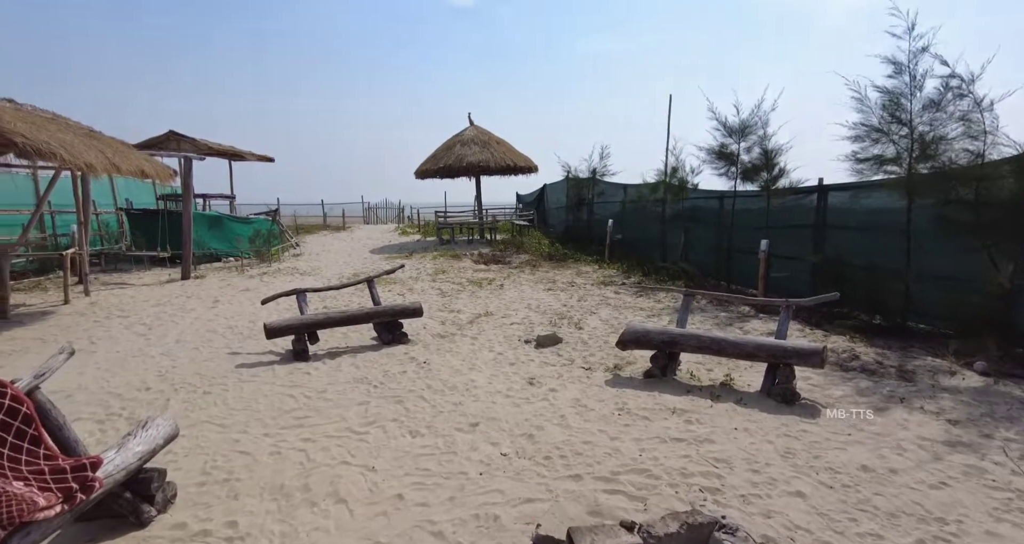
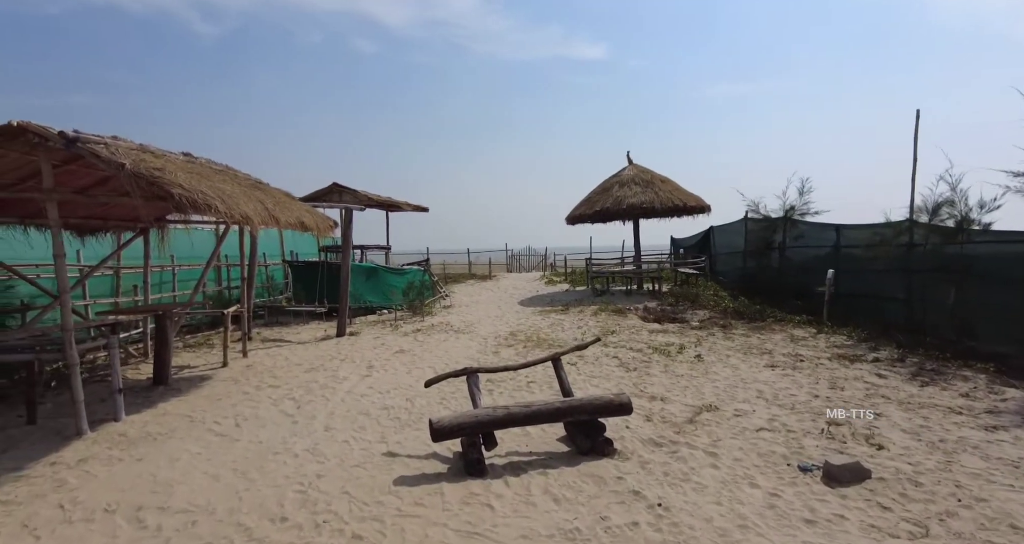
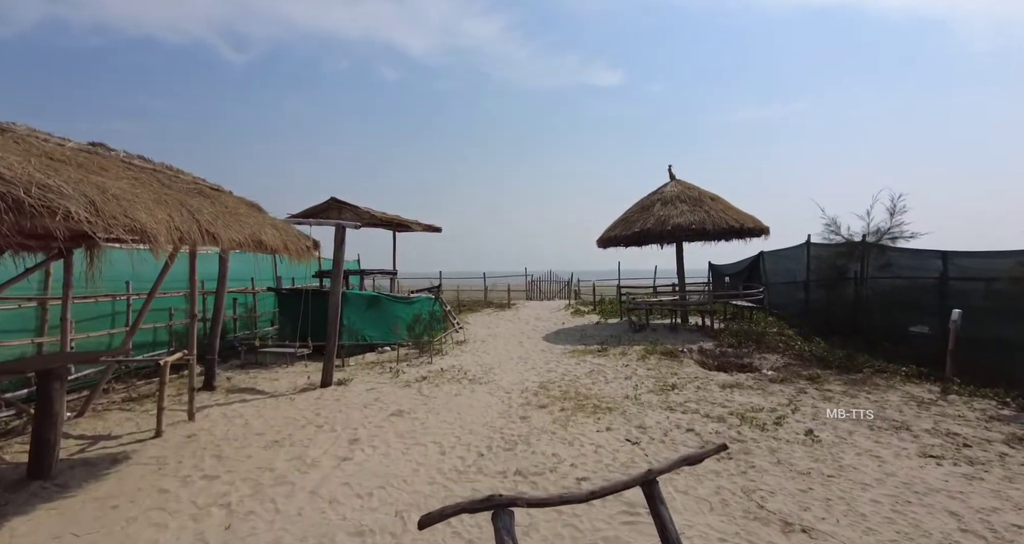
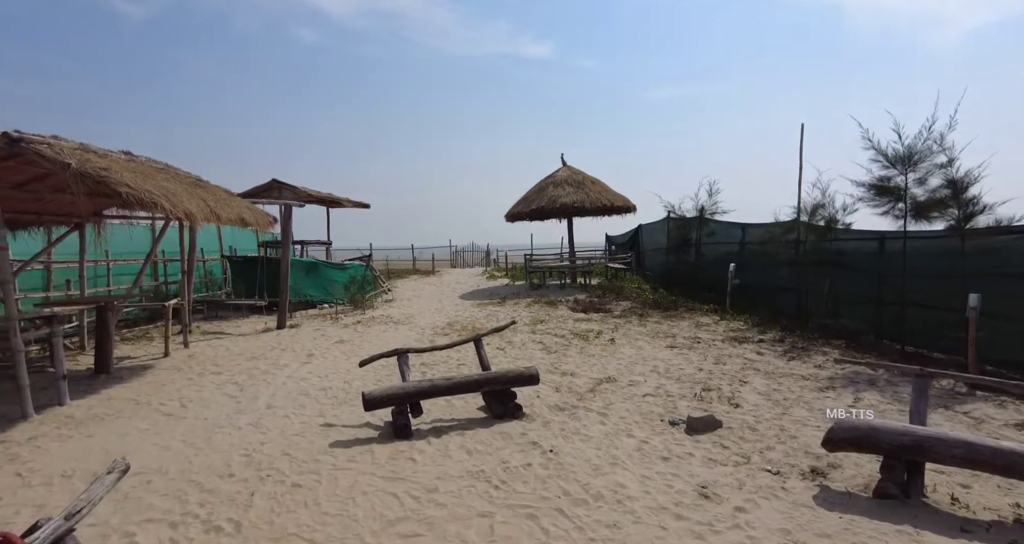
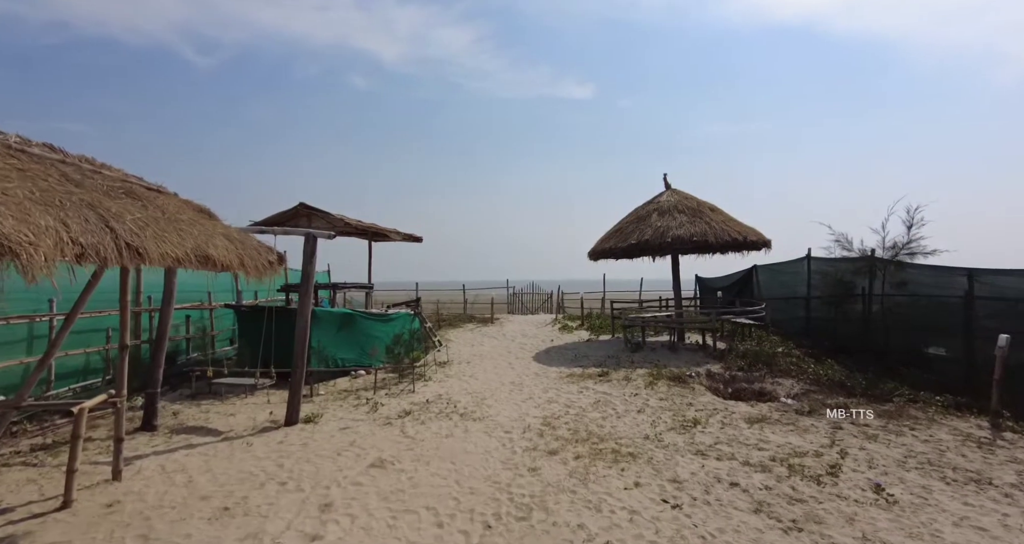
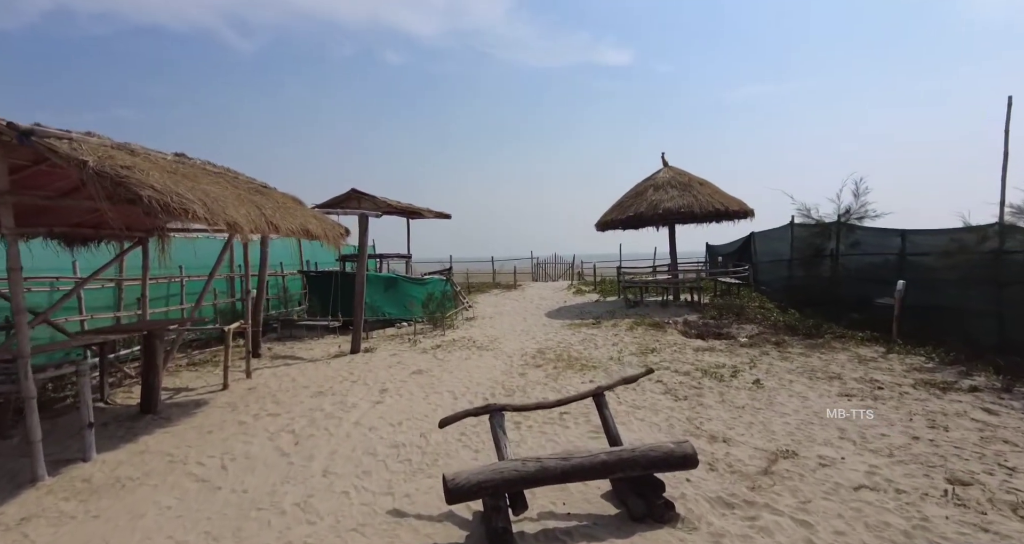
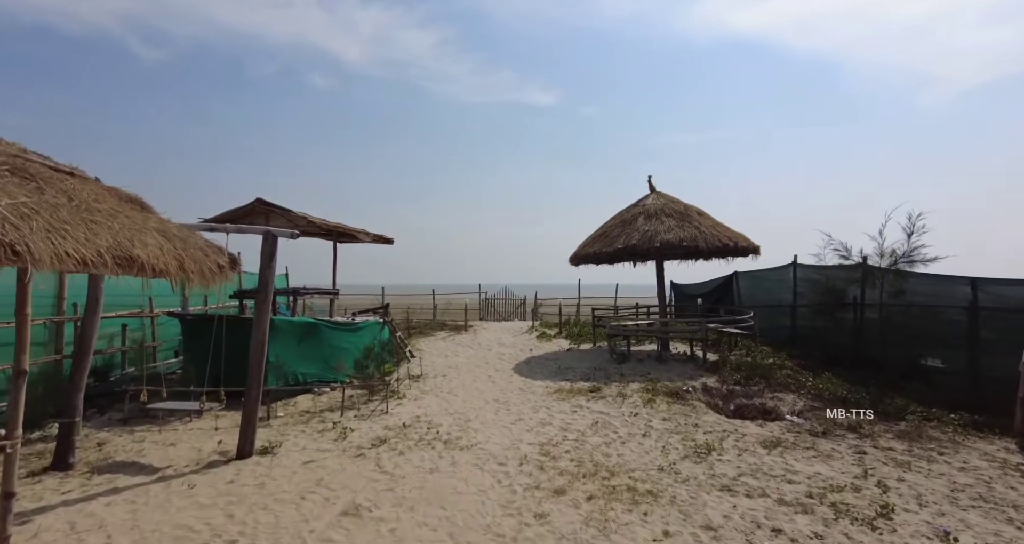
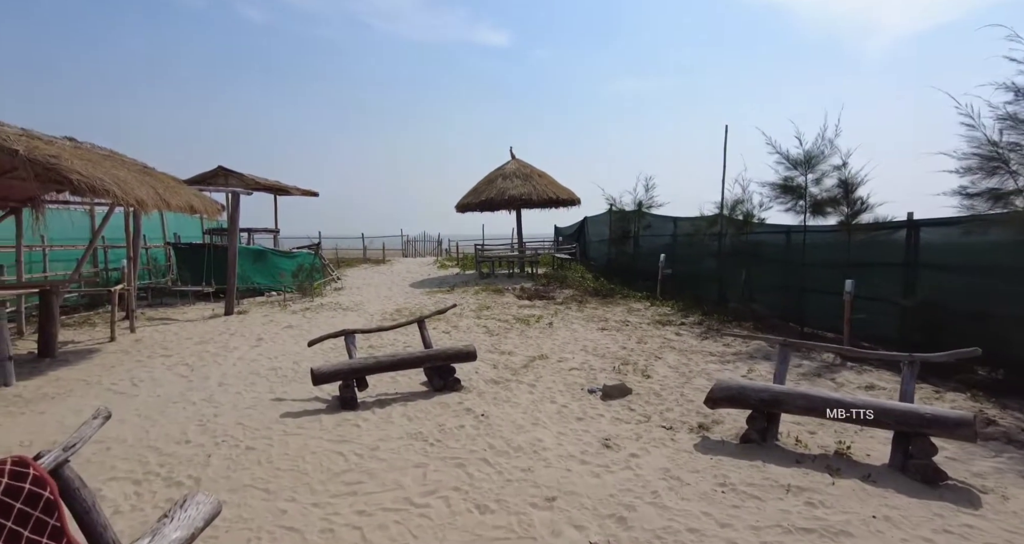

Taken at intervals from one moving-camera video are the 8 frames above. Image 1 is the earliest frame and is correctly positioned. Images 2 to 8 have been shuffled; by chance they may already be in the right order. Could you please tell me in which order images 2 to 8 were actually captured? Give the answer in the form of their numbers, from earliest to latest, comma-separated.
8, 4, 2, 6, 3, 5, 7
